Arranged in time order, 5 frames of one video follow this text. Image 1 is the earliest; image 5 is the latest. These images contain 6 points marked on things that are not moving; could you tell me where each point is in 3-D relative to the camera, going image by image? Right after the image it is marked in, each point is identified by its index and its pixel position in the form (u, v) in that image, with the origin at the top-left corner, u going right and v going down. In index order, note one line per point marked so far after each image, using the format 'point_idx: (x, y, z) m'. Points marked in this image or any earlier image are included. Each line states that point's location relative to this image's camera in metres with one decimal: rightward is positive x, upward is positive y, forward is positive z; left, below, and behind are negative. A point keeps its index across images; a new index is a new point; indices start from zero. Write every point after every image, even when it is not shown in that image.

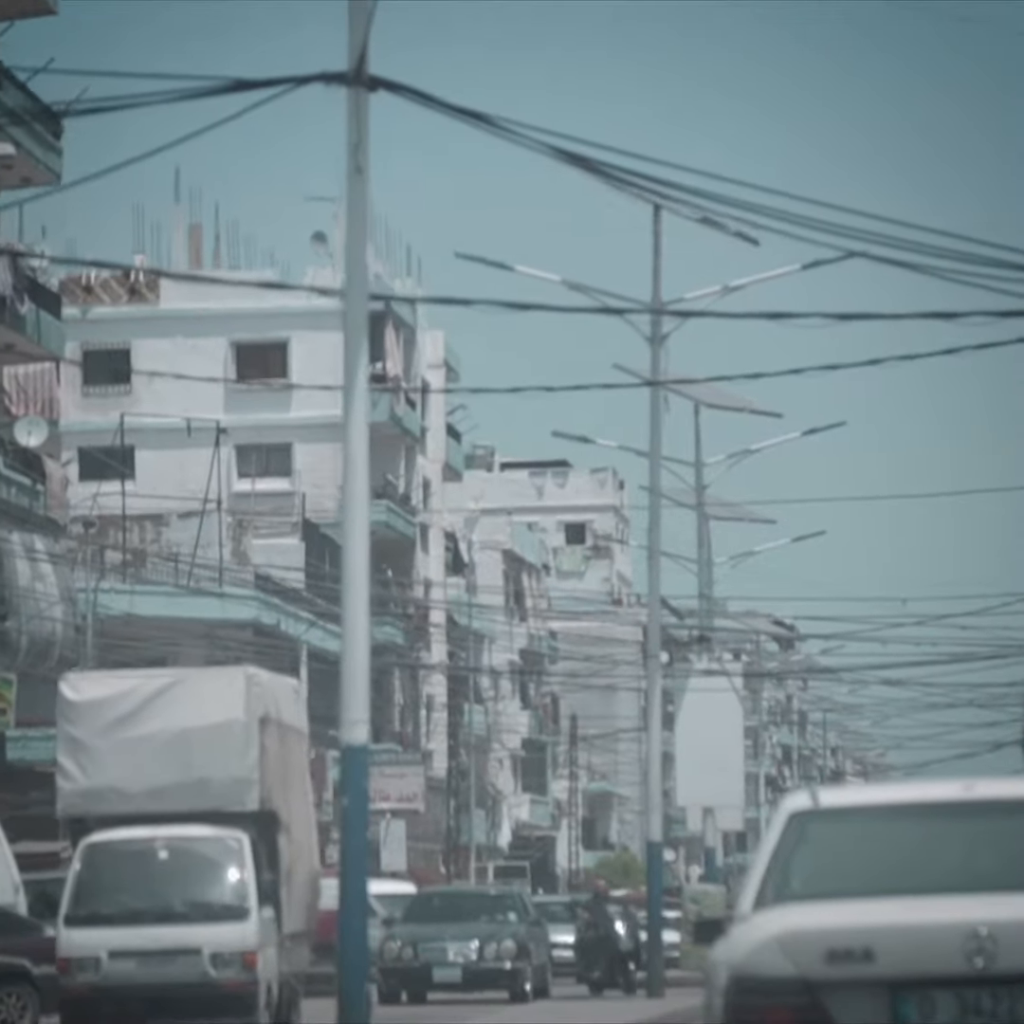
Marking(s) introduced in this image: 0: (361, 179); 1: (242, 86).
0: (-0.7, +1.5, +10.2) m
1: (-1.2, +2.0, +10.4) m
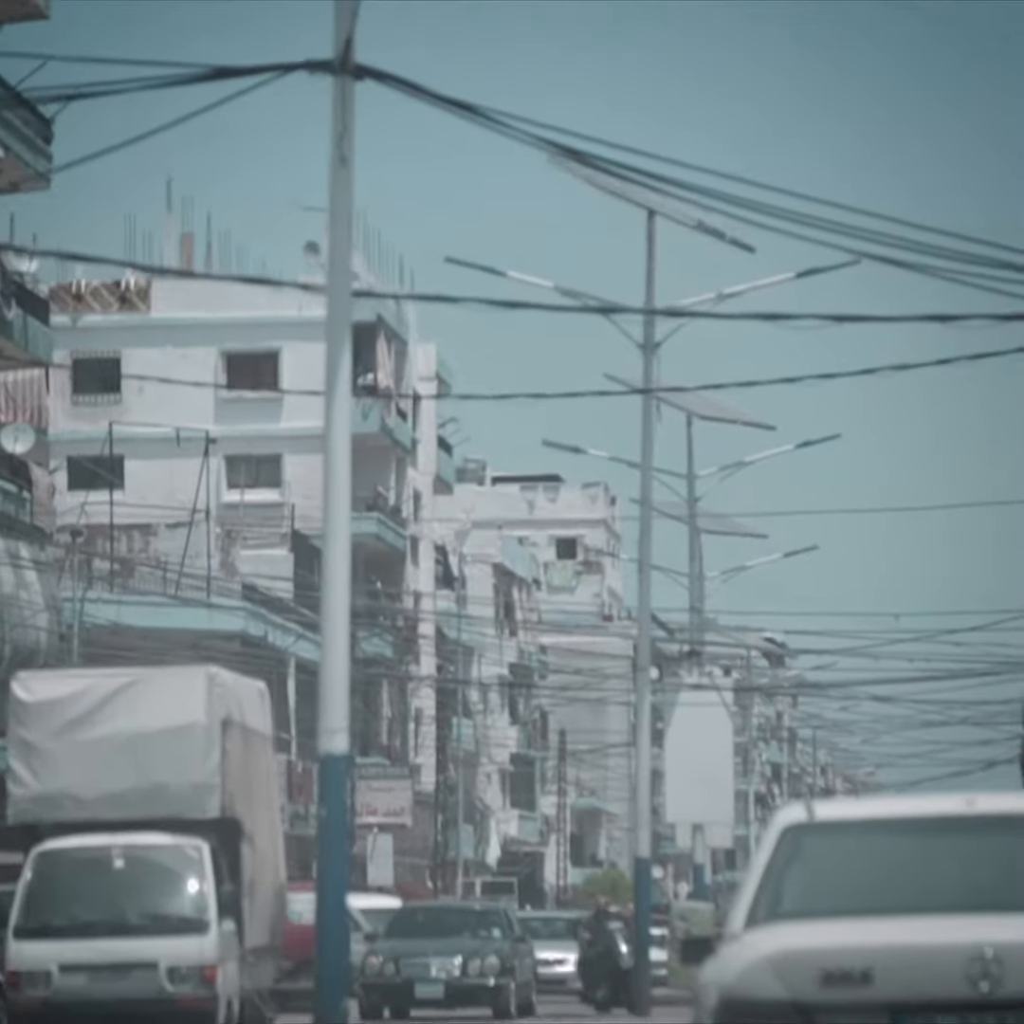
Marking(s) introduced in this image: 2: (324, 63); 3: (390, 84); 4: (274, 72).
0: (-0.7, +1.5, +9.9) m
1: (-1.3, +2.0, +10.1) m
2: (-0.8, +2.0, +10.0) m
3: (-0.6, +1.9, +10.3) m
4: (-1.0, +1.9, +9.8) m
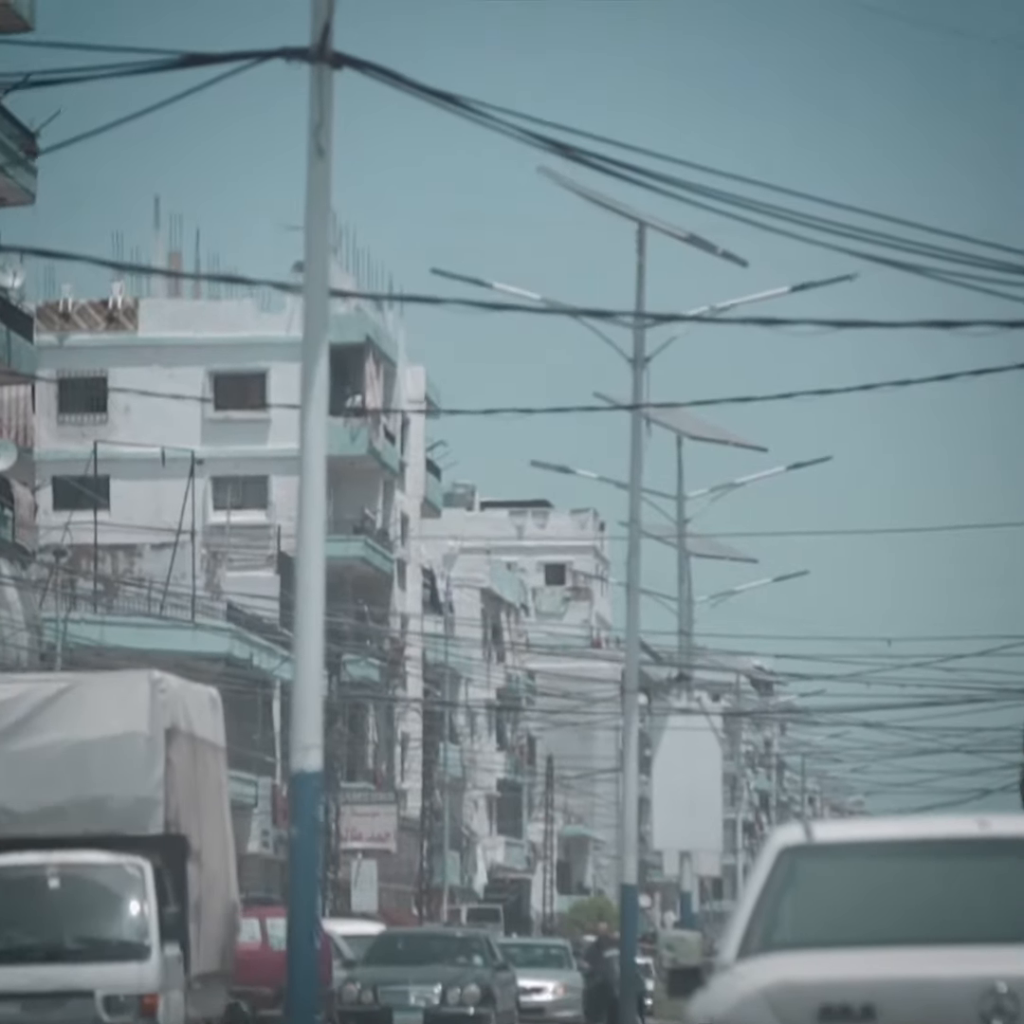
0: (-0.8, +1.5, +9.5) m
1: (-1.4, +1.9, +9.7) m
2: (-0.9, +2.0, +9.6) m
3: (-0.6, +1.9, +9.9) m
4: (-1.1, +1.9, +9.4) m
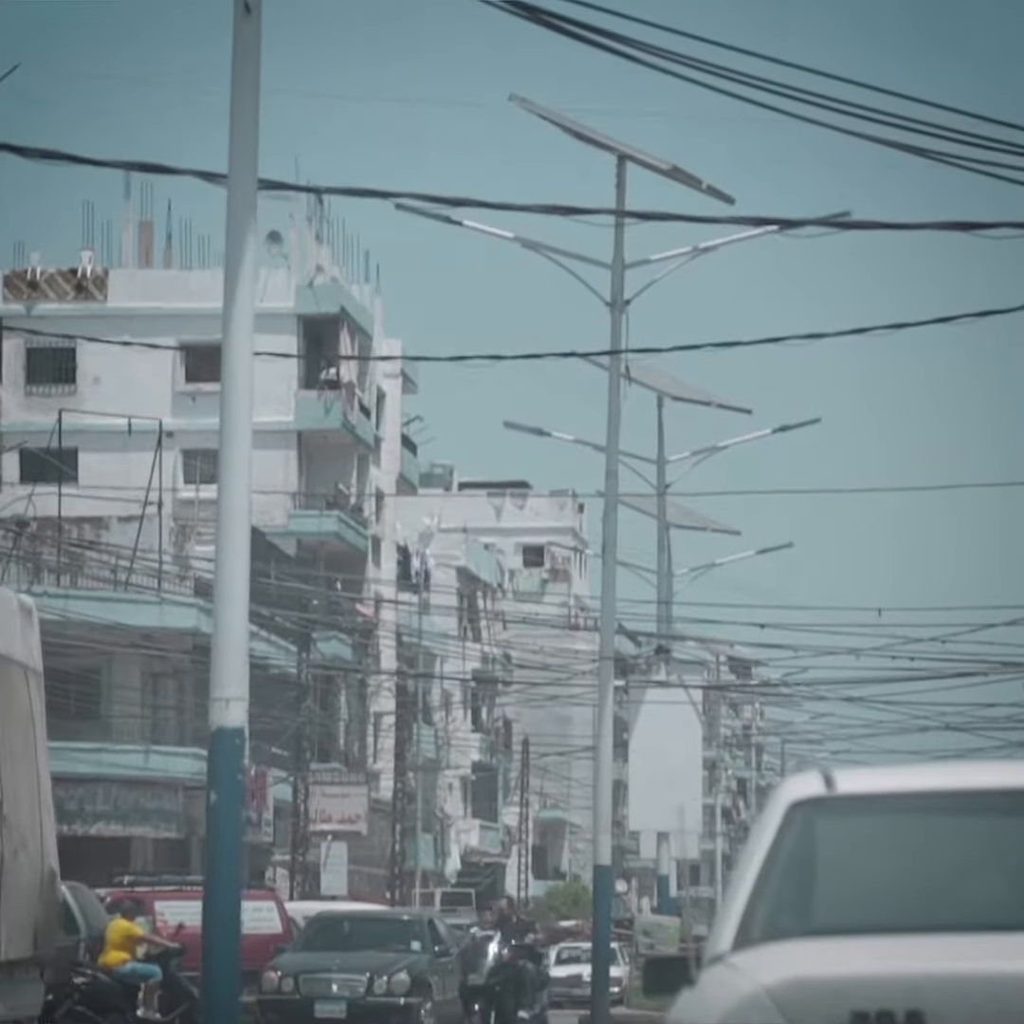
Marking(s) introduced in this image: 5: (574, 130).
0: (-0.9, +1.8, +8.2) m
1: (-1.5, +2.2, +8.4) m
2: (-1.0, +2.3, +8.4) m
3: (-0.8, +2.2, +8.6) m
4: (-1.2, +2.2, +8.2) m
5: (+0.5, +2.8, +16.7) m
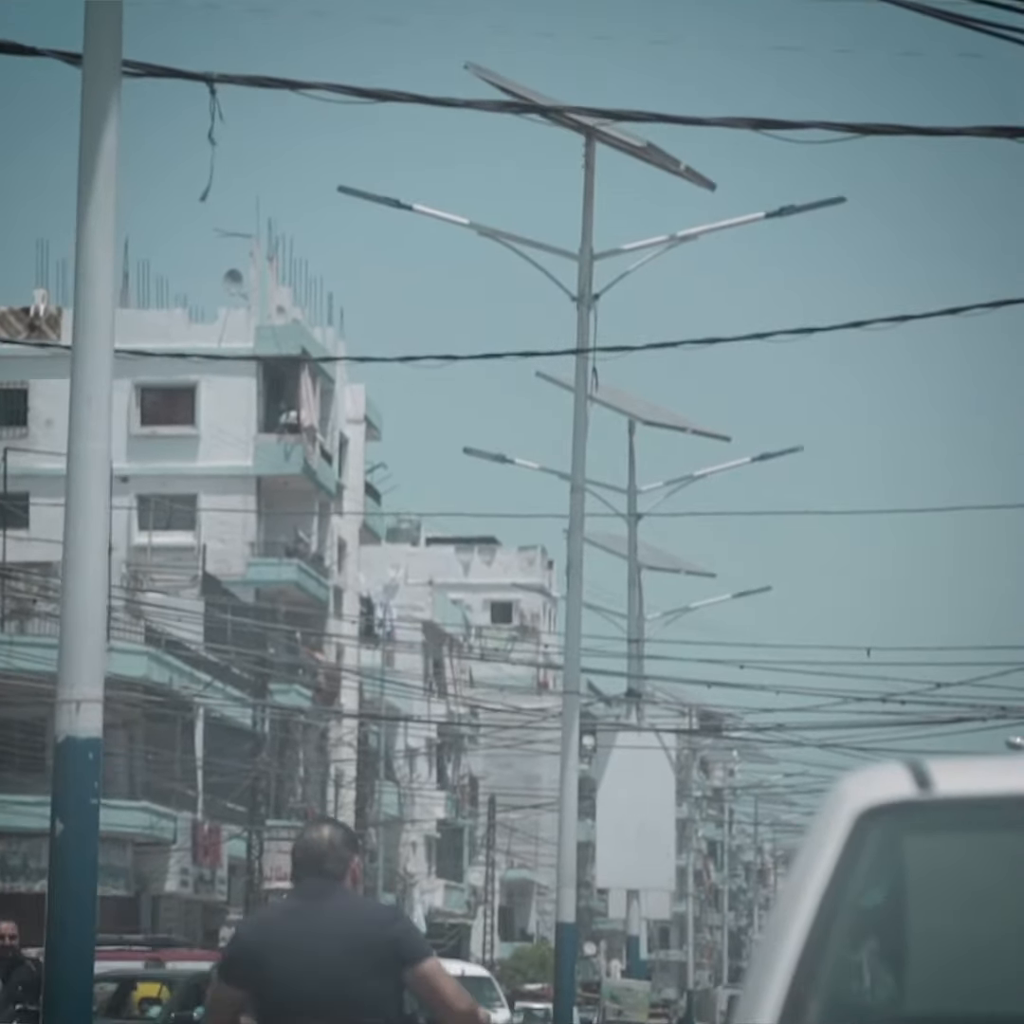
0: (-1.1, +1.9, +6.5) m
1: (-1.7, +2.4, +6.8) m
2: (-1.2, +2.4, +6.7) m
3: (-1.0, +2.3, +6.9) m
4: (-1.4, +2.3, +6.5) m
5: (+0.2, +2.7, +15.0) m
